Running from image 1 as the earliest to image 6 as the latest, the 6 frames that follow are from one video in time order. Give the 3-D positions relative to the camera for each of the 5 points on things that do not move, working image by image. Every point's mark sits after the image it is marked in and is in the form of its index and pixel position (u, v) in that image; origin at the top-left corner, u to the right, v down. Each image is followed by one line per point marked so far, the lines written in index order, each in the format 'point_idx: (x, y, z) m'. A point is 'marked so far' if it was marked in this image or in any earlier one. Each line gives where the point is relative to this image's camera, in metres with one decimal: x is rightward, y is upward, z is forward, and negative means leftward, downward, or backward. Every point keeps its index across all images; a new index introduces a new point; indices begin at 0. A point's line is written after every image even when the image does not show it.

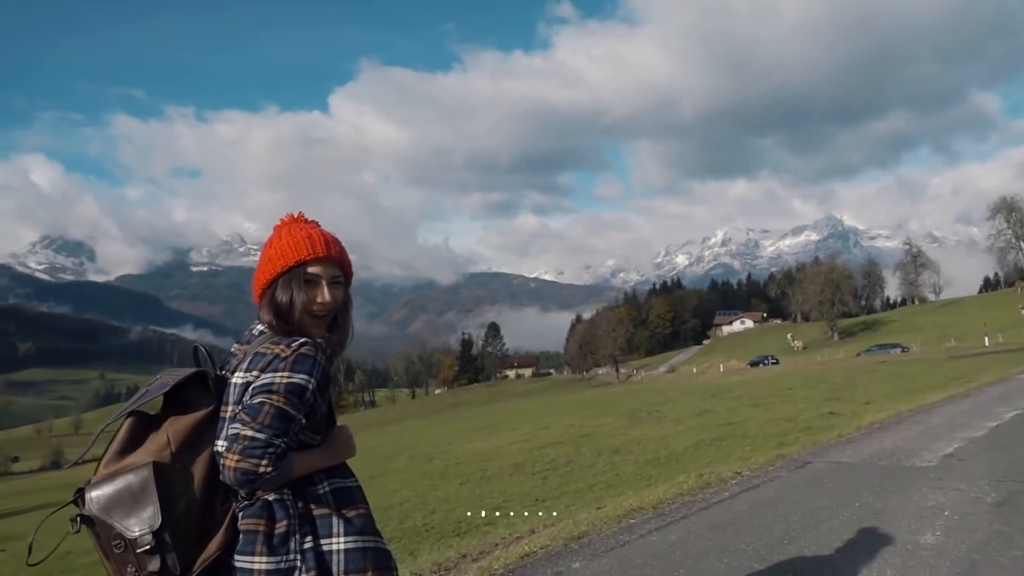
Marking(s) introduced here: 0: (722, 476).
0: (+3.0, -2.6, +11.4) m
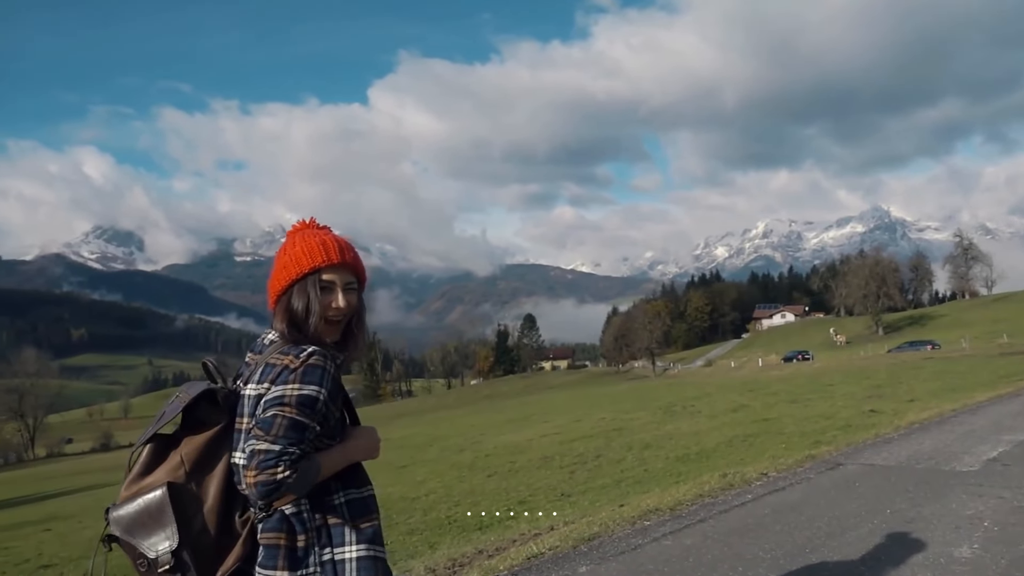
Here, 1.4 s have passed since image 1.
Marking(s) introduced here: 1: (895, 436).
0: (+3.2, -2.5, +10.8) m
1: (+7.1, -2.8, +14.9) m
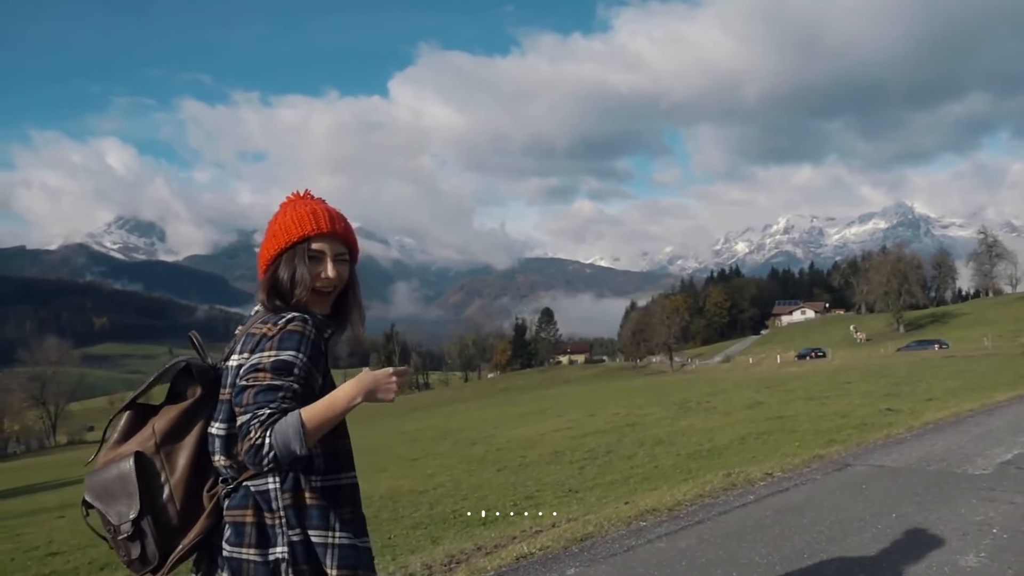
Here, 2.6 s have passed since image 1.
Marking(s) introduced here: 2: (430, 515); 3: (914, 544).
0: (+3.1, -2.4, +10.5) m
1: (+7.1, -2.7, +14.5) m
2: (-2.0, -5.6, +19.9) m
3: (+3.5, -2.2, +6.9) m
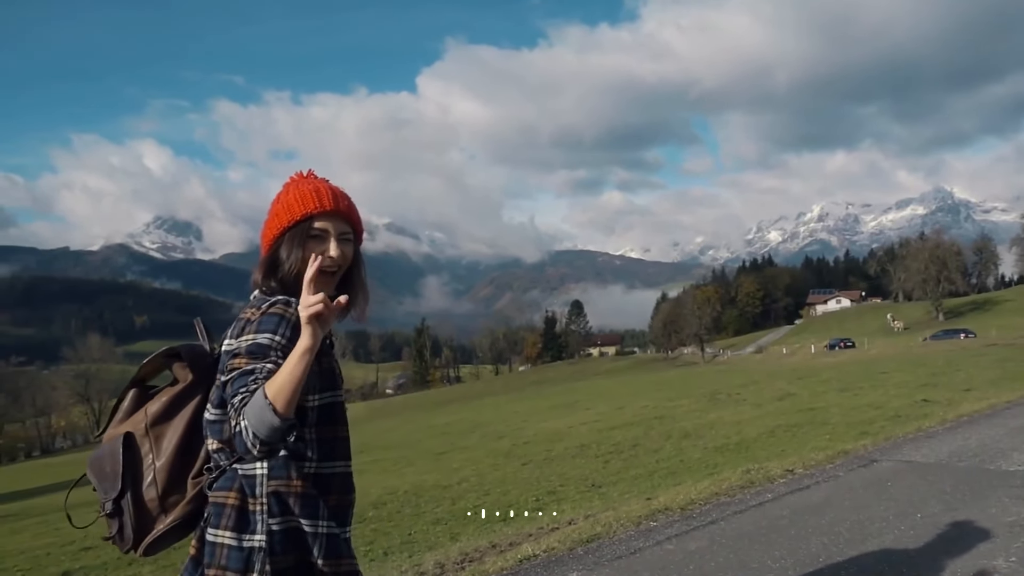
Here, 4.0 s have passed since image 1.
0: (+3.3, -2.3, +10.1) m
1: (+7.4, -2.4, +14.0) m
2: (-1.5, -5.4, +19.7) m
3: (+3.4, -2.1, +6.5) m
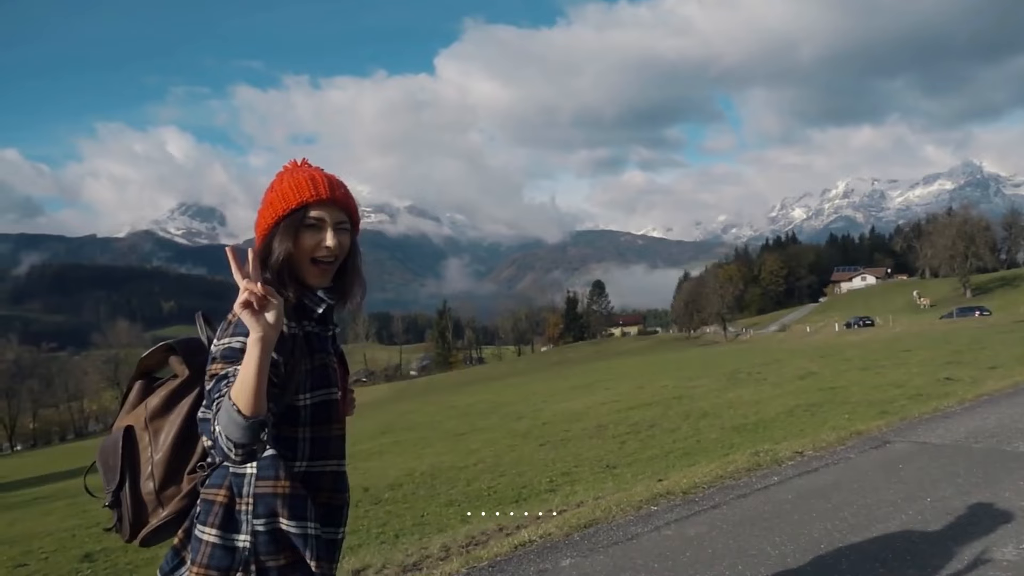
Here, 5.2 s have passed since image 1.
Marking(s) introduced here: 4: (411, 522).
0: (+3.3, -2.0, +9.9) m
1: (+7.6, -2.0, +13.6) m
2: (-1.1, -5.0, +19.7) m
3: (+3.4, -1.9, +6.2) m
4: (-2.1, -4.8, +16.7) m
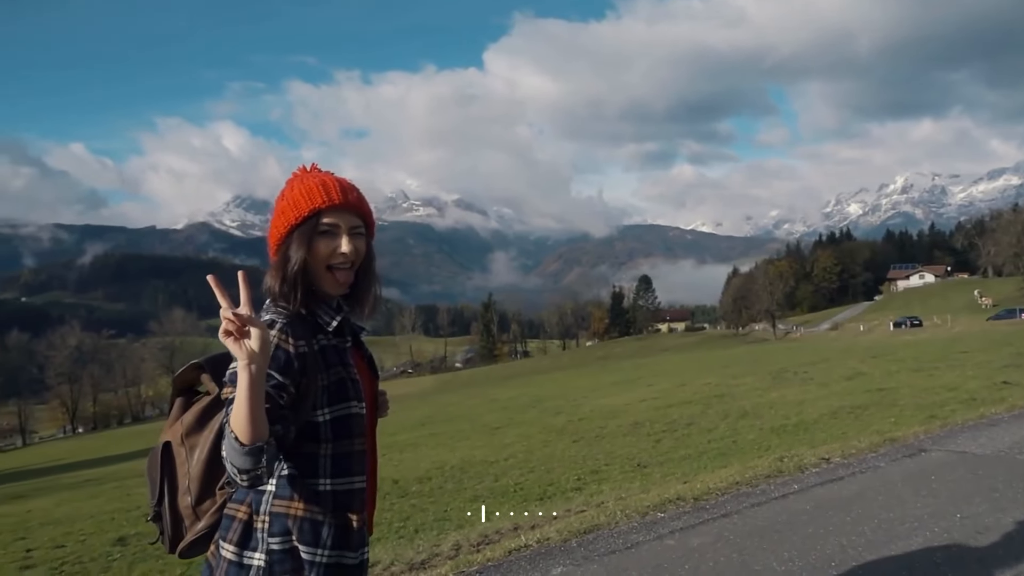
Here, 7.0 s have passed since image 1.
0: (+3.4, -2.0, +9.3) m
1: (+7.9, -2.0, +12.7) m
2: (-0.5, -4.8, +19.3) m
3: (+3.3, -1.9, +5.6) m
4: (-1.6, -4.7, +16.5) m
